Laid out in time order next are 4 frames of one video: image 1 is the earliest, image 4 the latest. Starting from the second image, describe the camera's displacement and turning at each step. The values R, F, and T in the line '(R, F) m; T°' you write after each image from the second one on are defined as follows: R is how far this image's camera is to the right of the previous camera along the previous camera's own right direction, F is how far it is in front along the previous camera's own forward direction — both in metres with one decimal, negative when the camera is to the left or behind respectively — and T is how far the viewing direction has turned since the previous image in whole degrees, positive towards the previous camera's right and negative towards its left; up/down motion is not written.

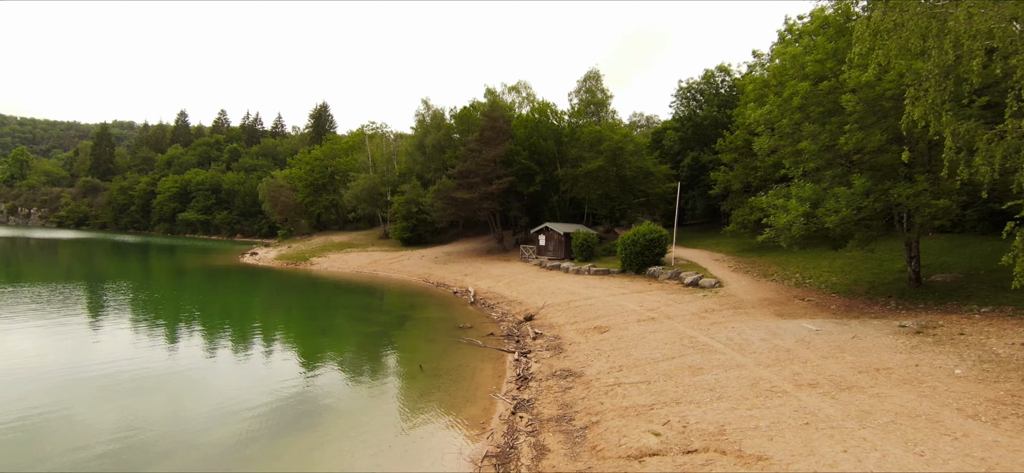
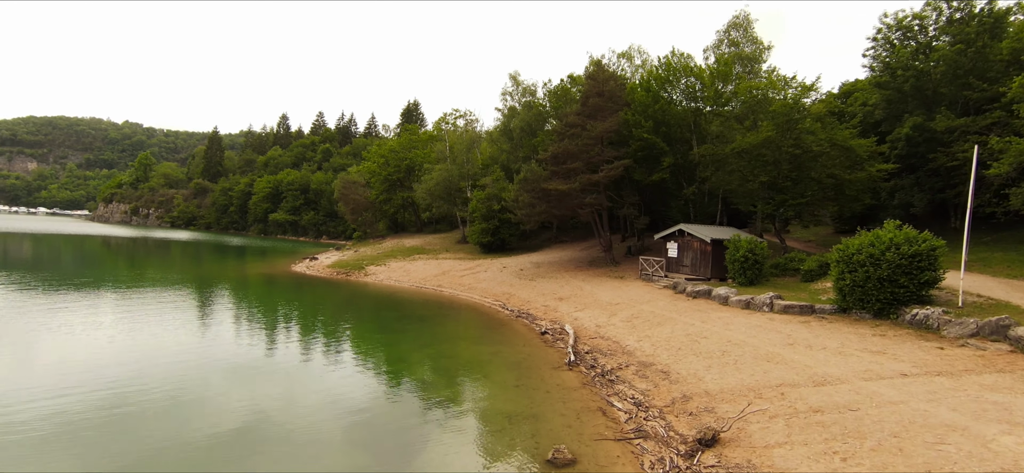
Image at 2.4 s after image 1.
(-1.2, +12.1) m; -11°
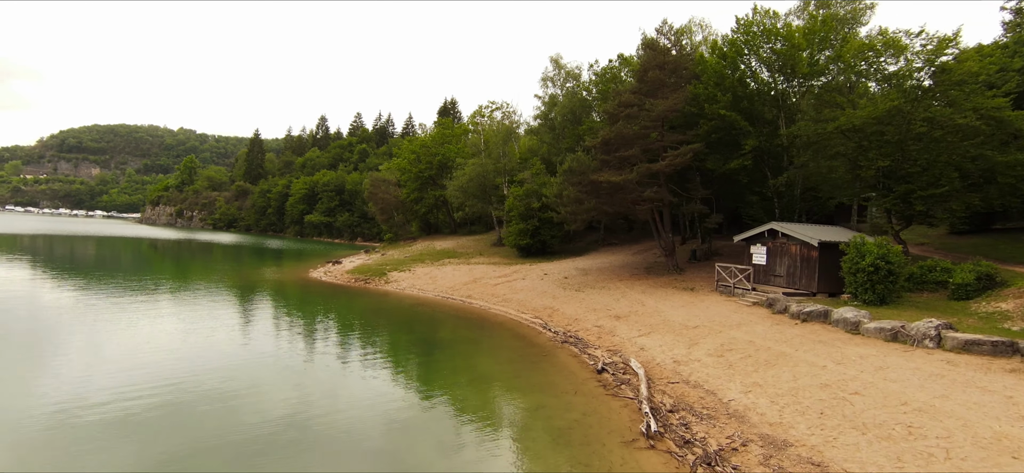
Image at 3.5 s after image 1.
(-0.2, +5.3) m; -4°
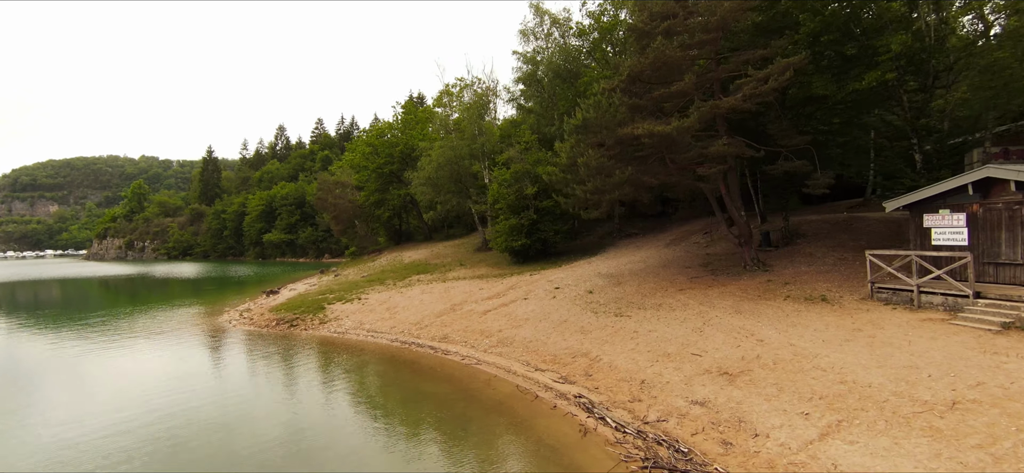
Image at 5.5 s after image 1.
(-0.2, +10.4) m; +2°
